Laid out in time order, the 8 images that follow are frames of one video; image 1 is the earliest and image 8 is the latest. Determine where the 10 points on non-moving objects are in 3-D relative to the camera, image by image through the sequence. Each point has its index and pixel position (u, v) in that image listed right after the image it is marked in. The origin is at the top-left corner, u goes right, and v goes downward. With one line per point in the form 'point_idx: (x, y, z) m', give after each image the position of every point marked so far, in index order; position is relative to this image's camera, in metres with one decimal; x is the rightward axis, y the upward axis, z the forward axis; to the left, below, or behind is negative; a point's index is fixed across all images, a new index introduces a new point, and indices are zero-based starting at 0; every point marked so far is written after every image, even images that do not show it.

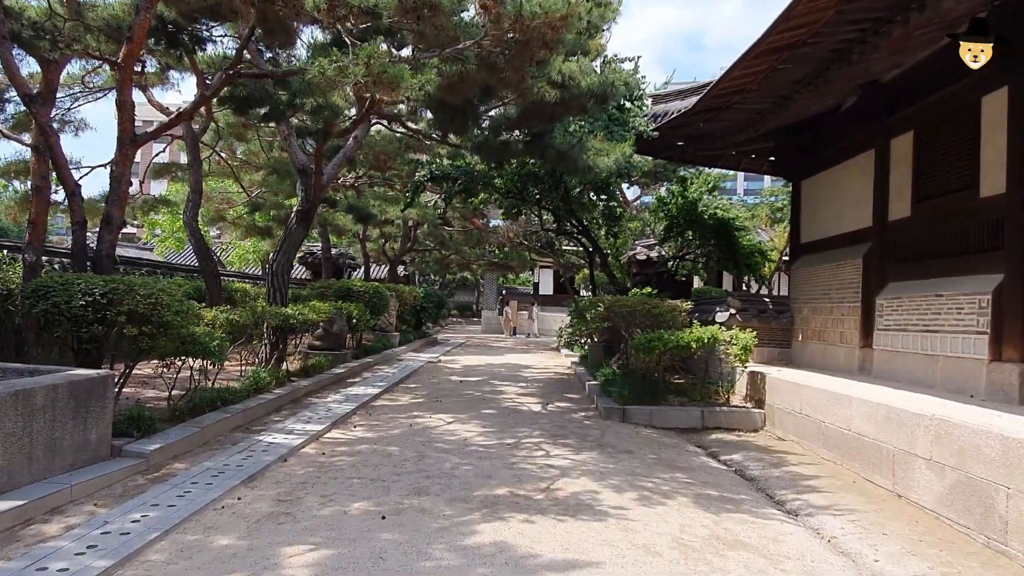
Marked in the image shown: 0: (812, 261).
0: (+3.4, +0.3, +8.9) m
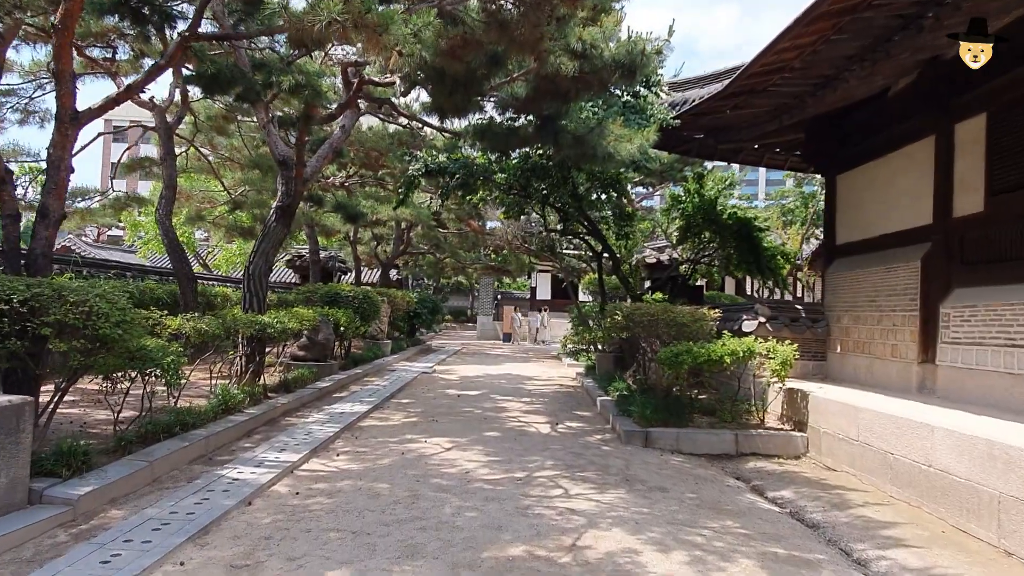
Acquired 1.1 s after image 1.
0: (+3.5, +0.3, +8.0) m
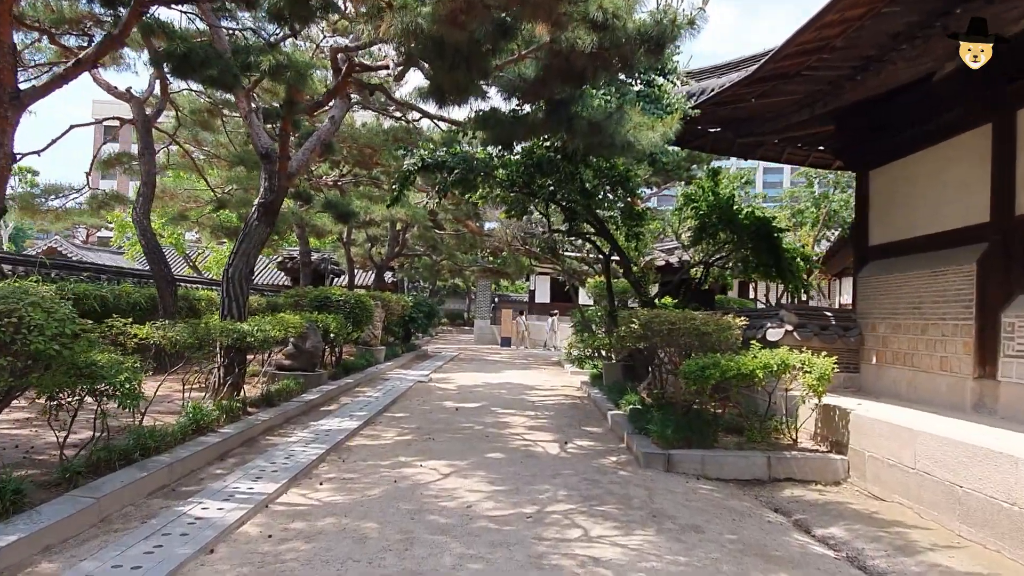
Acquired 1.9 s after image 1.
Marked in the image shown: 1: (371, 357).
0: (+3.5, +0.2, +7.3) m
1: (-2.4, -1.2, +13.5) m
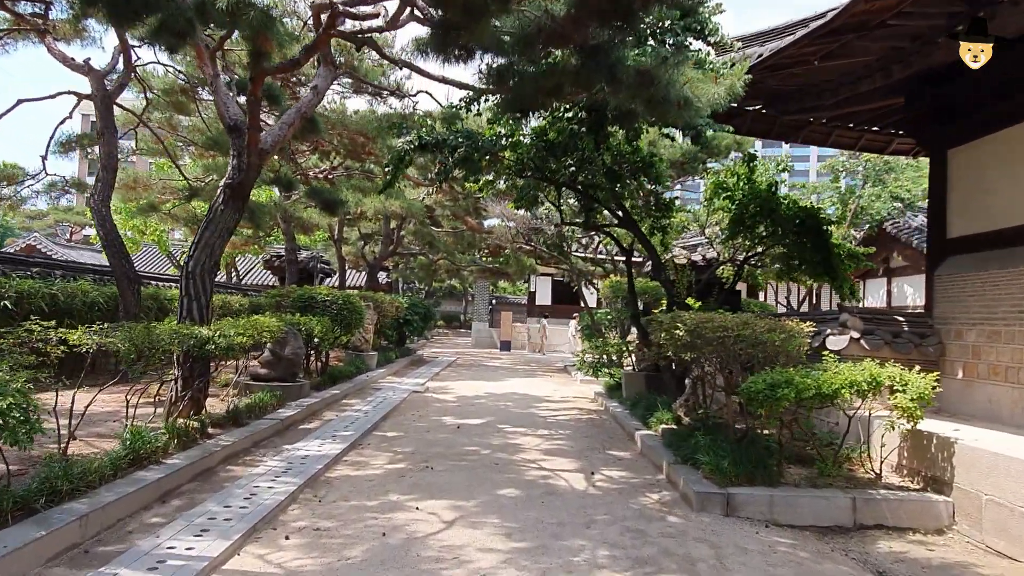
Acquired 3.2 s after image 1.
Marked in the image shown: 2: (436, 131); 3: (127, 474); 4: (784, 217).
0: (+3.6, +0.2, +6.1) m
1: (-2.4, -1.2, +12.2) m
2: (-0.8, +1.7, +8.1) m
3: (-2.3, -1.1, +4.7) m
4: (+3.0, +0.8, +8.5) m
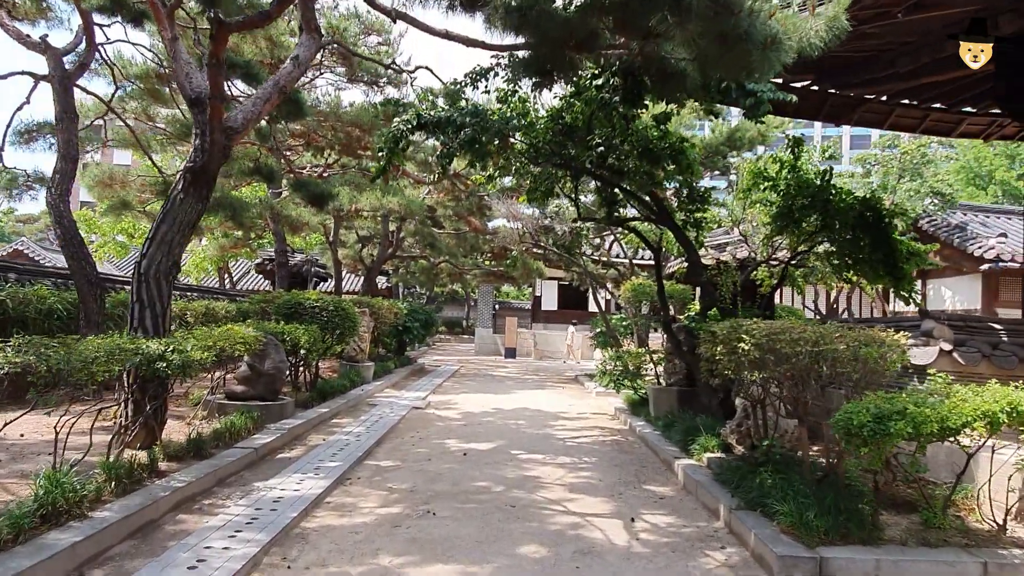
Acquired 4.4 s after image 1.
0: (+3.8, +0.2, +4.9) m
1: (-2.2, -1.3, +11.1) m
2: (-0.7, +1.6, +7.0) m
3: (-2.2, -1.1, +3.6) m
4: (+3.1, +0.8, +7.4) m
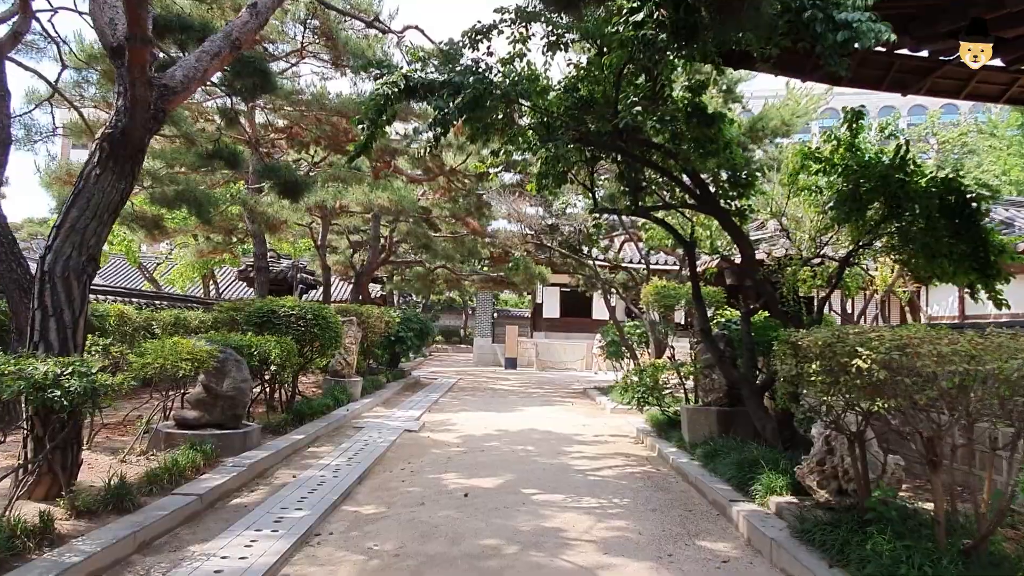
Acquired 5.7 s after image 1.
0: (+3.8, +0.2, +3.7) m
1: (-2.2, -1.3, +9.8) m
2: (-0.6, +1.6, +5.8) m
3: (-2.1, -1.1, +2.3) m
4: (+3.2, +0.8, +6.2) m
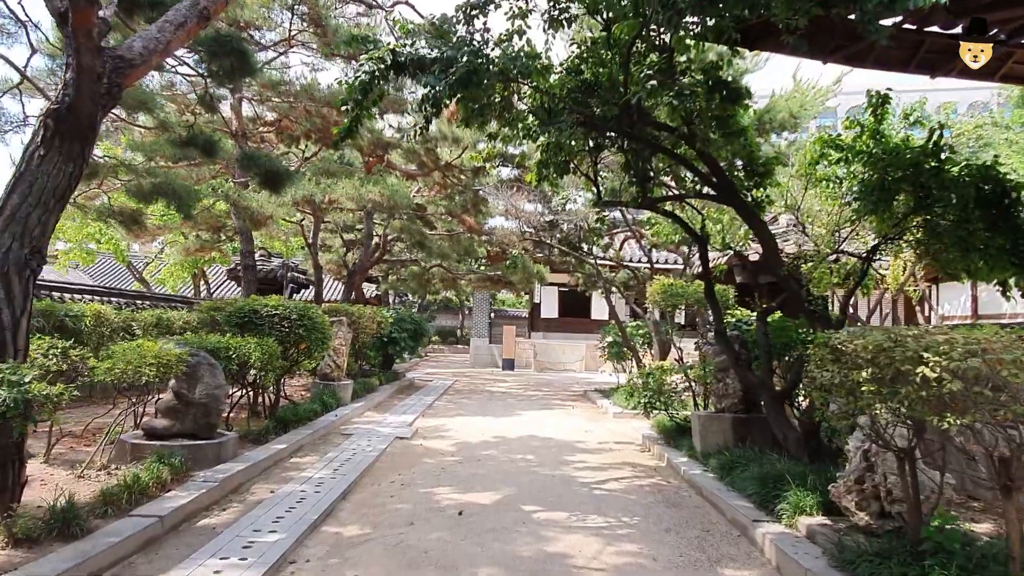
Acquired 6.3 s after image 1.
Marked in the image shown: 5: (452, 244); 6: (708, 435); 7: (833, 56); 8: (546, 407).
0: (+3.8, +0.3, +3.2) m
1: (-2.2, -1.3, +9.3) m
2: (-0.6, +1.6, +5.3) m
3: (-2.1, -1.1, +1.8) m
4: (+3.2, +0.8, +5.7) m
5: (-1.1, +0.8, +14.8) m
6: (+1.6, -1.2, +6.2) m
7: (+2.3, +1.7, +5.6) m
8: (+0.5, -1.8, +11.6) m
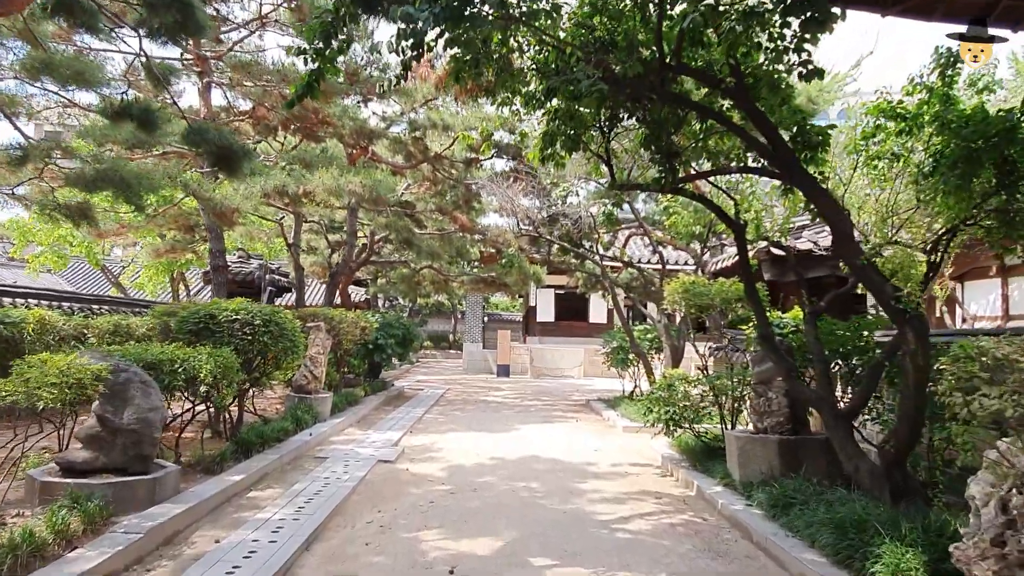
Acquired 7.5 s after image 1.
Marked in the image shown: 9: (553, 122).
0: (+3.9, +0.3, +2.2) m
1: (-2.2, -1.3, +8.3) m
2: (-0.6, +1.7, +4.3) m
3: (-2.0, -1.1, +0.7) m
4: (+3.2, +0.8, +4.7) m
5: (-1.2, +0.8, +13.7) m
6: (+1.6, -1.1, +5.2) m
7: (+2.4, +1.7, +4.6) m
8: (+0.5, -1.8, +10.5) m
9: (+0.3, +1.2, +5.5) m
